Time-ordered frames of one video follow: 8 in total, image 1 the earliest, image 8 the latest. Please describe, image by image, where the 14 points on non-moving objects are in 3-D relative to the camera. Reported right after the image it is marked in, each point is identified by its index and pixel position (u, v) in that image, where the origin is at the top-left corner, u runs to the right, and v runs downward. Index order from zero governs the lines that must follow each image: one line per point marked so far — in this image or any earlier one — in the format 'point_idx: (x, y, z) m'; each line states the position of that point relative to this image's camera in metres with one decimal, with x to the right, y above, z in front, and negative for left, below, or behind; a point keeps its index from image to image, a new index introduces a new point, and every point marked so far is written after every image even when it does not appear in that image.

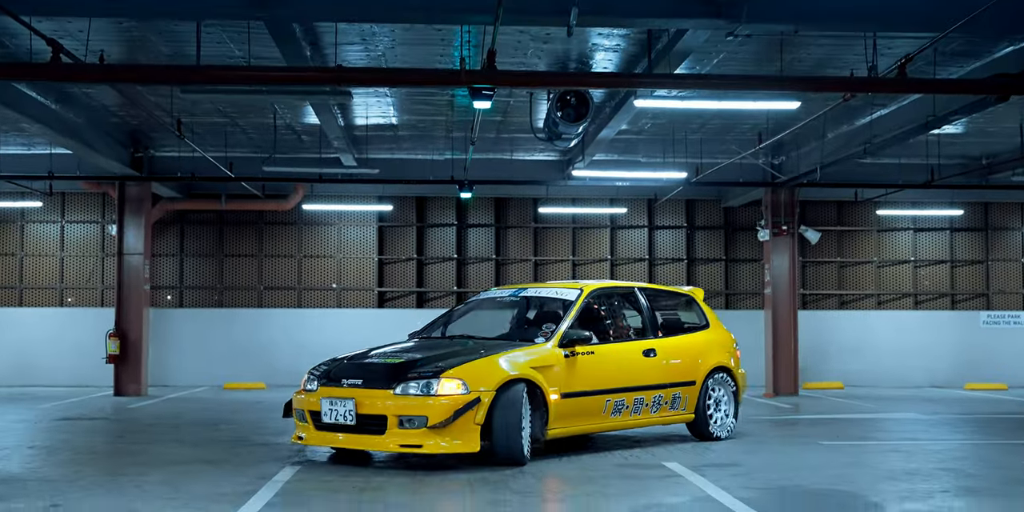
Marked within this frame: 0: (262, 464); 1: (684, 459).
0: (-1.7, -1.4, +7.9) m
1: (+1.2, -1.4, +8.2) m
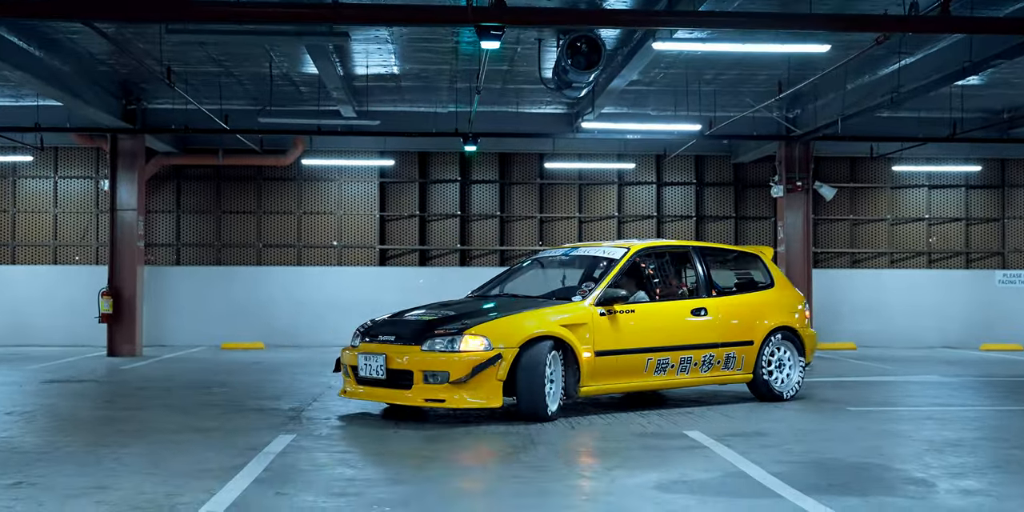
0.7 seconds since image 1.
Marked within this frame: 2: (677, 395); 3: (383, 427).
0: (-1.6, -1.1, +7.4) m
1: (+1.3, -1.1, +7.6) m
2: (+1.5, -1.2, +10.6) m
3: (-0.8, -1.1, +7.7) m
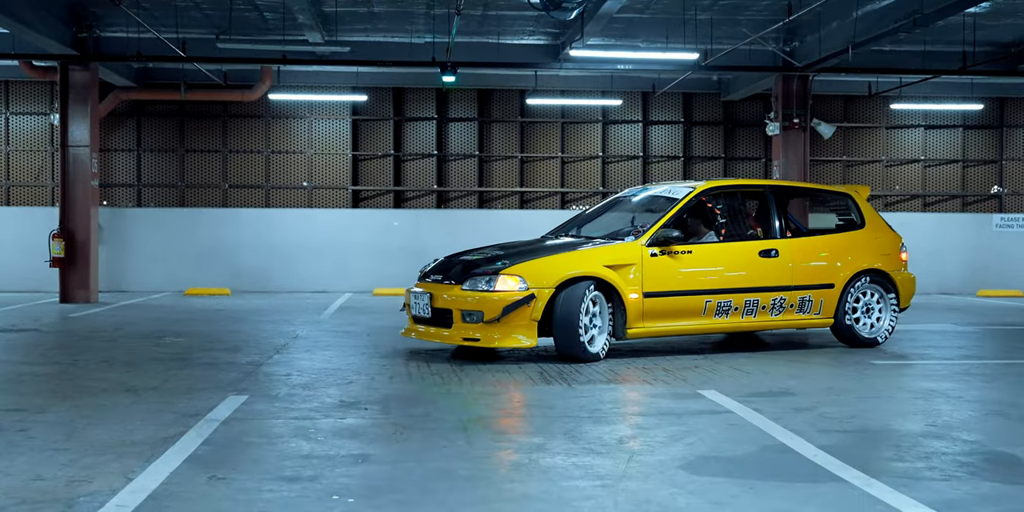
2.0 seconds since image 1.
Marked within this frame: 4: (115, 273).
0: (-1.7, -0.7, +6.3) m
1: (+1.2, -0.7, +6.7) m
2: (+1.3, -0.7, +9.6) m
3: (-0.9, -0.7, +6.7) m
4: (-6.3, -0.3, +19.2) m
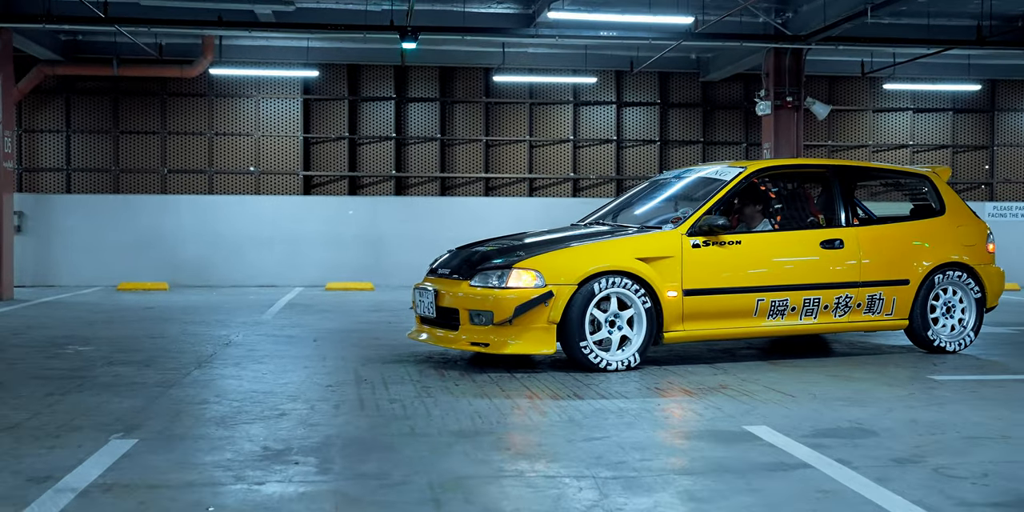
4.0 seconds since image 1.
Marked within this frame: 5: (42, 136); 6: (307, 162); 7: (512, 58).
0: (-1.7, -0.7, +4.7) m
1: (+1.1, -0.7, +5.1) m
2: (+1.2, -0.7, +8.0) m
3: (-1.0, -0.7, +5.1) m
4: (-6.8, -0.1, +17.3) m
5: (-7.4, +1.9, +18.7) m
6: (-3.3, +1.5, +19.3) m
7: (0.0, +3.2, +19.2) m
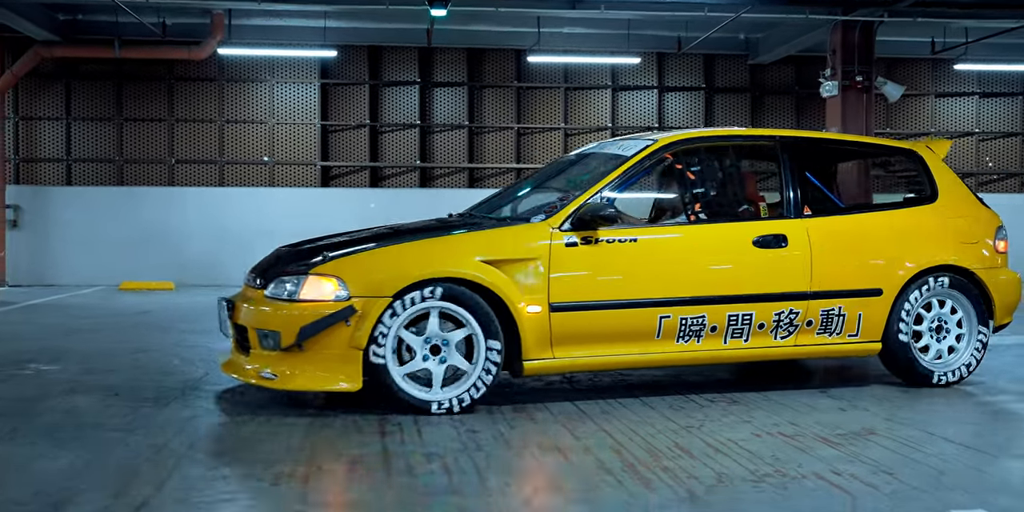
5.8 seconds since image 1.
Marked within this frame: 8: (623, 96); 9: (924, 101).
0: (-1.5, -0.7, +3.1) m
1: (+1.4, -0.7, +3.5) m
2: (+1.5, -0.7, +6.5) m
3: (-0.7, -0.7, +3.5) m
4: (-6.4, -0.1, +15.9) m
5: (-6.9, +1.9, +17.3) m
6: (-2.8, +1.6, +17.8) m
7: (+0.5, +3.2, +17.6) m
8: (+1.7, +2.5, +18.6) m
9: (+6.8, +2.5, +19.4) m
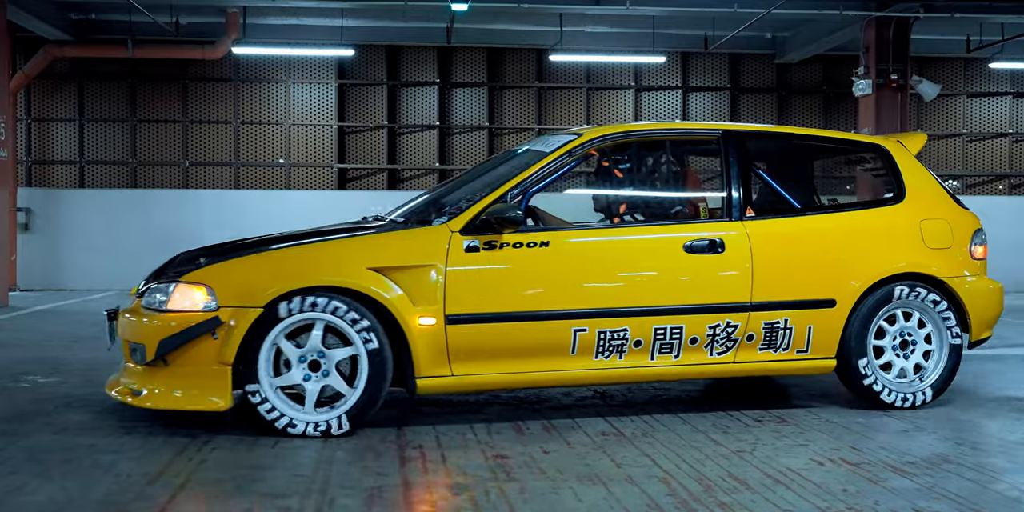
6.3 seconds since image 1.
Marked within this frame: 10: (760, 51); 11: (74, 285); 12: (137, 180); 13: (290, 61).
0: (-1.4, -0.7, +2.7) m
1: (+1.5, -0.7, +3.0) m
2: (+1.6, -0.7, +6.0) m
3: (-0.6, -0.7, +3.1) m
4: (-6.1, -0.2, +15.5) m
5: (-6.6, +1.9, +17.0) m
6: (-2.5, +1.5, +17.4) m
7: (+0.8, +3.2, +17.2) m
8: (+2.1, +2.5, +18.1) m
9: (+7.1, +2.5, +18.9) m
10: (+3.8, +3.1, +18.2) m
11: (-5.8, -0.4, +15.6) m
12: (-5.4, +1.1, +17.1) m
13: (-3.2, +2.8, +17.1) m
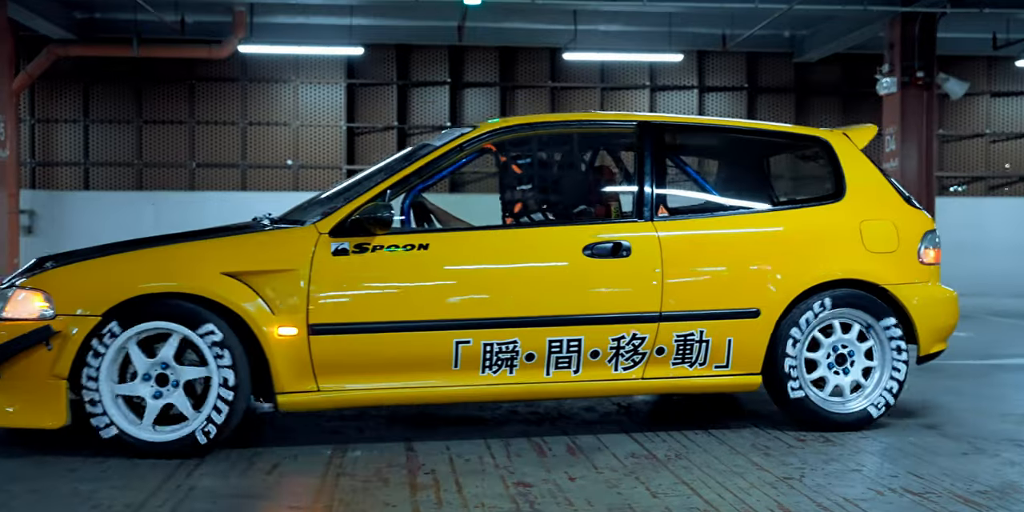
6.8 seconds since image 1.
0: (-1.3, -0.7, +2.3) m
1: (+1.6, -0.7, +2.6) m
2: (+1.7, -0.7, +5.6) m
3: (-0.6, -0.7, +2.7) m
4: (-5.9, -0.2, +15.2) m
5: (-6.4, +1.8, +16.6) m
6: (-2.3, +1.5, +17.0) m
7: (+1.0, +3.1, +16.8) m
8: (+2.3, +2.4, +17.7) m
9: (+7.3, +2.4, +18.4) m
10: (+4.0, +3.1, +17.8) m
11: (-5.6, -0.4, +15.2) m
12: (-5.2, +1.1, +16.7) m
13: (-3.0, +2.8, +16.8) m
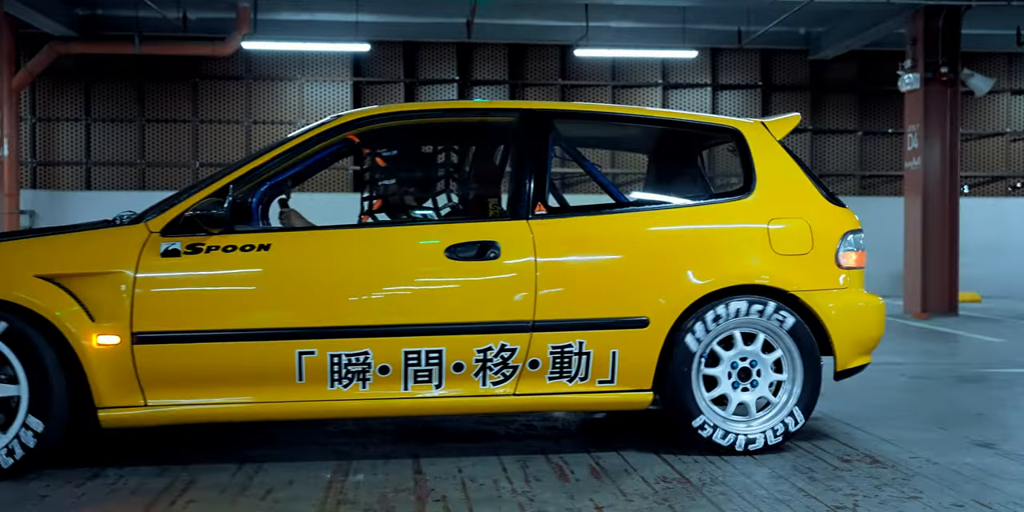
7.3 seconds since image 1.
0: (-1.3, -0.7, +1.9) m
1: (+1.6, -0.7, +2.2) m
2: (+1.8, -0.7, +5.2) m
3: (-0.5, -0.7, +2.3) m
4: (-5.8, -0.2, +14.8) m
5: (-6.2, +1.8, +16.3) m
6: (-2.2, +1.4, +16.6) m
7: (+1.1, +3.1, +16.4) m
8: (+2.4, +2.4, +17.3) m
9: (+7.4, +2.4, +18.0) m
10: (+4.1, +3.1, +17.4) m
11: (-5.5, -0.4, +14.9) m
12: (-5.1, +1.0, +16.4) m
13: (-2.9, +2.7, +16.4) m
